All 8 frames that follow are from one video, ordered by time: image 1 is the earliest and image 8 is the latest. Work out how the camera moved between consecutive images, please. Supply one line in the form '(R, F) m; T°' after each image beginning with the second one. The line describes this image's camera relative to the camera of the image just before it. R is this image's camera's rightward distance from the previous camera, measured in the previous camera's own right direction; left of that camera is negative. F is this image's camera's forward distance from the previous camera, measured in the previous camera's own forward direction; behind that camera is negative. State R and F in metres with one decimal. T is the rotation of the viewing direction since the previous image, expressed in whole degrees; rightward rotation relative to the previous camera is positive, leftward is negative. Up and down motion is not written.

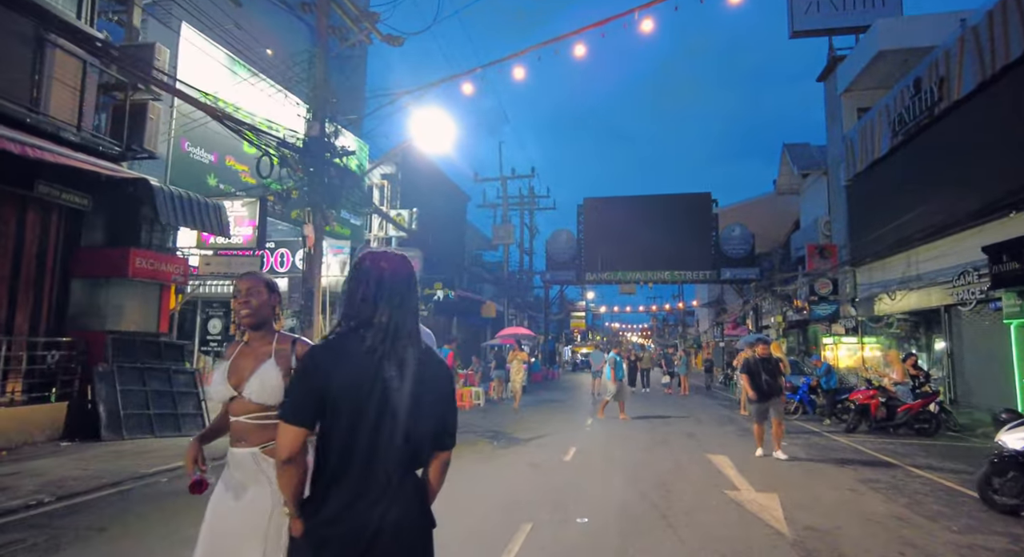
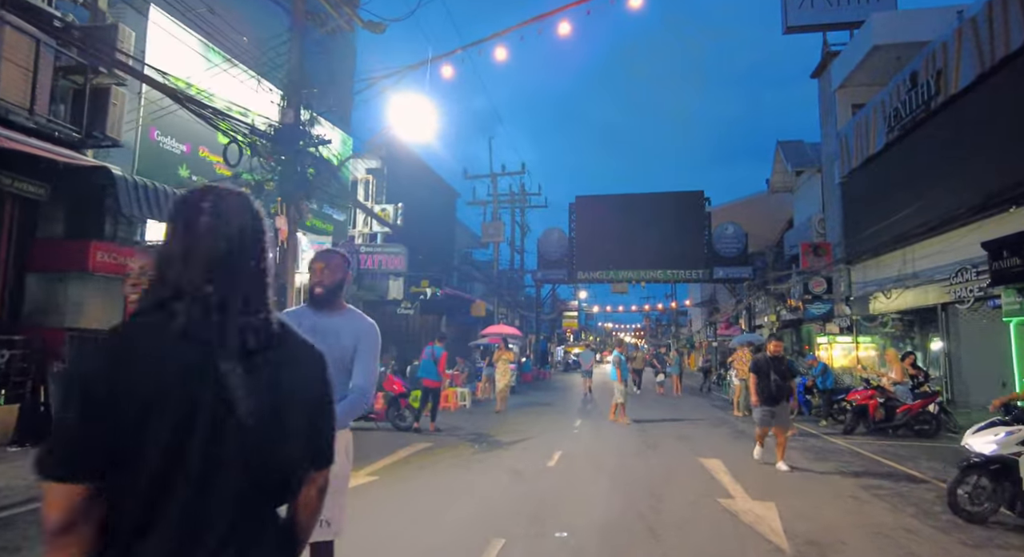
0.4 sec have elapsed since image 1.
(+0.2, +0.5) m; +1°
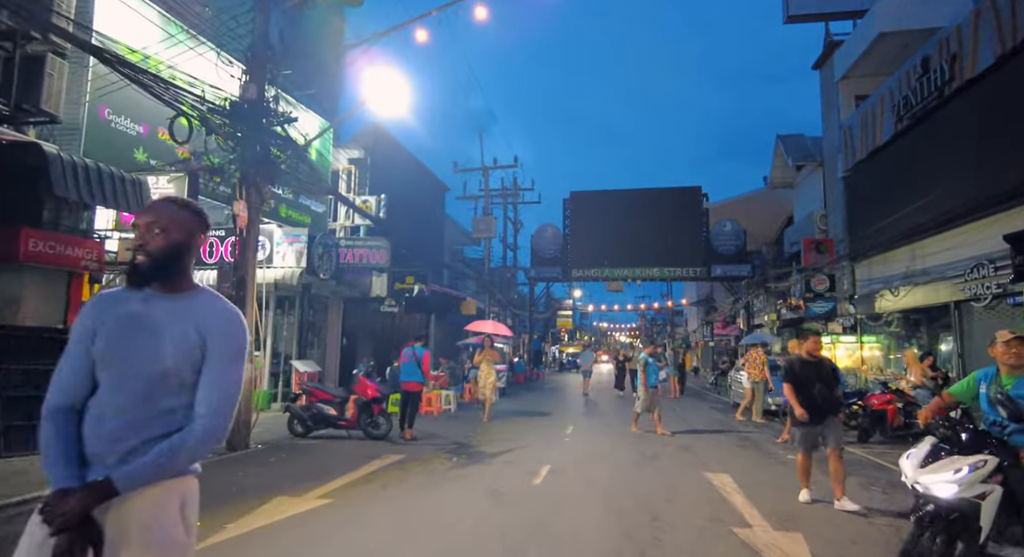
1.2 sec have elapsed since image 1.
(+0.2, +1.0) m; 0°
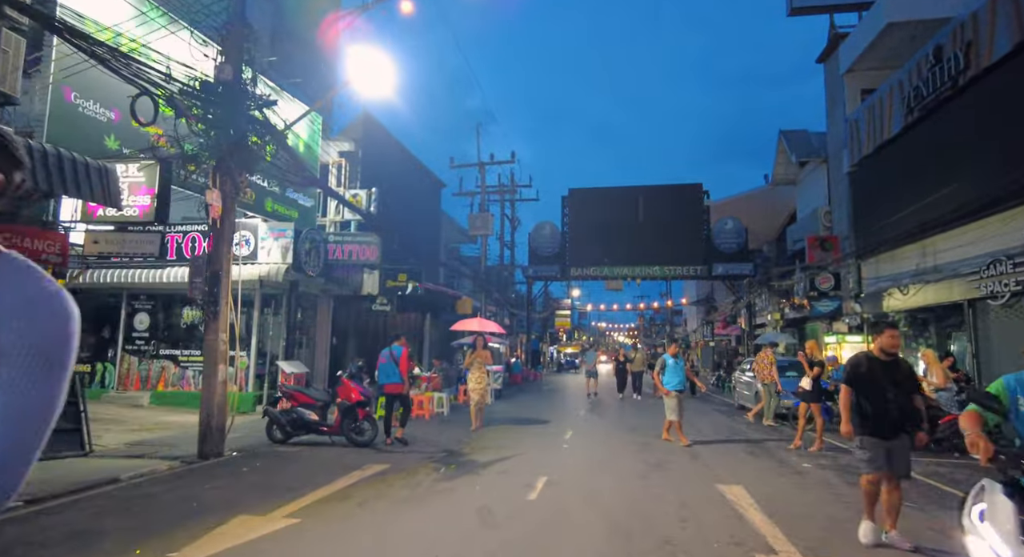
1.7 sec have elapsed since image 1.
(+0.1, +0.6) m; 0°
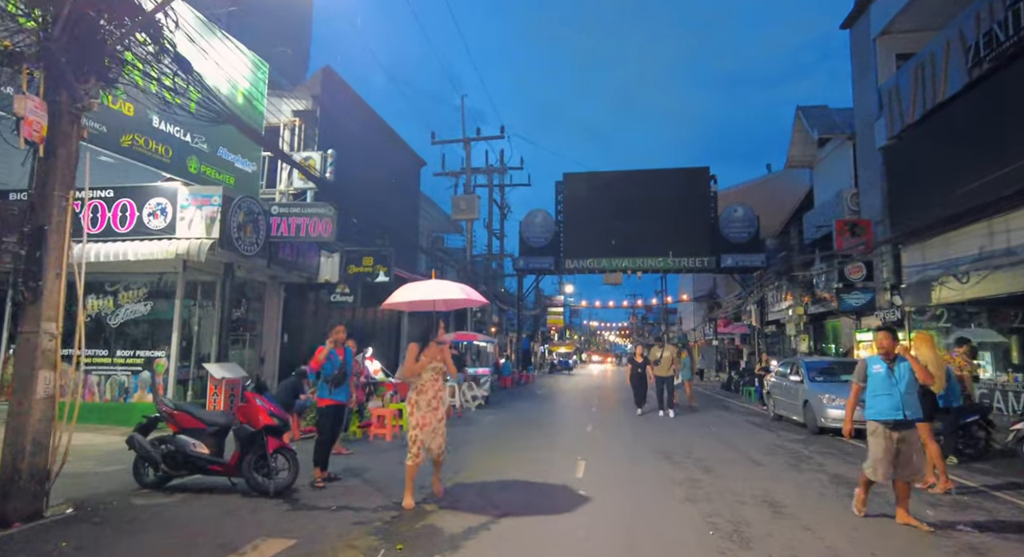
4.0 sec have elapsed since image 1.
(0.0, +3.0) m; +1°
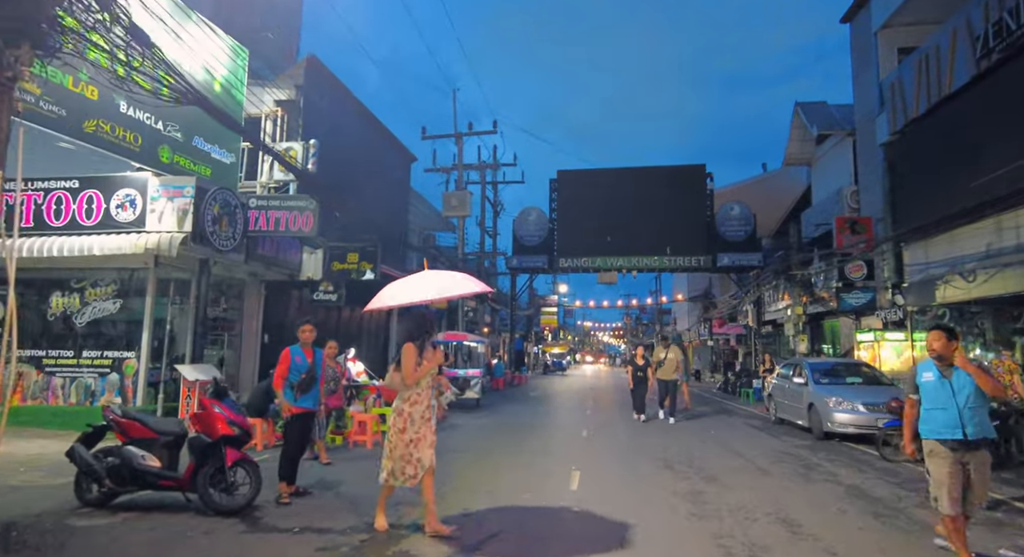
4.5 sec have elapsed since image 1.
(+0.1, +0.6) m; +1°
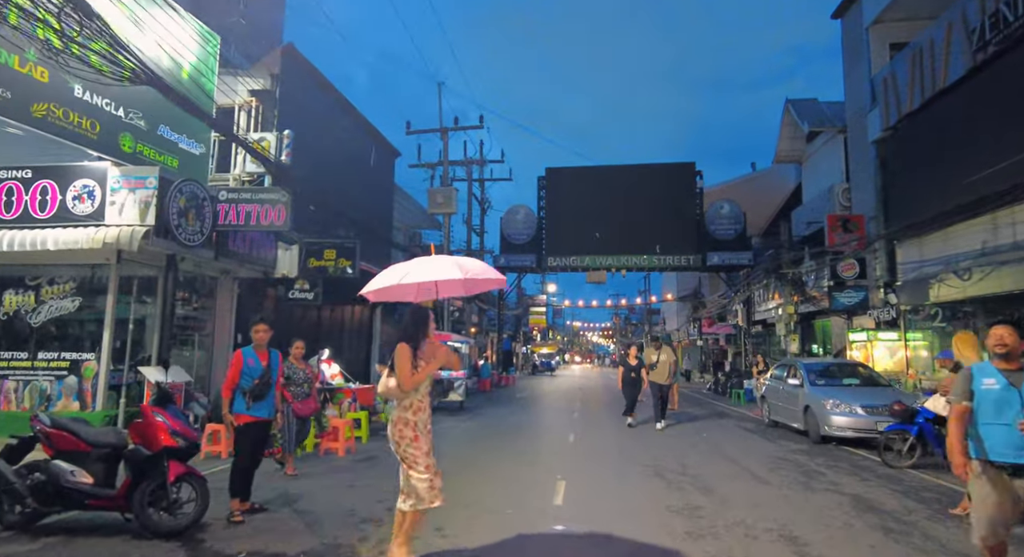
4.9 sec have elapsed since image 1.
(+0.1, +0.5) m; +1°
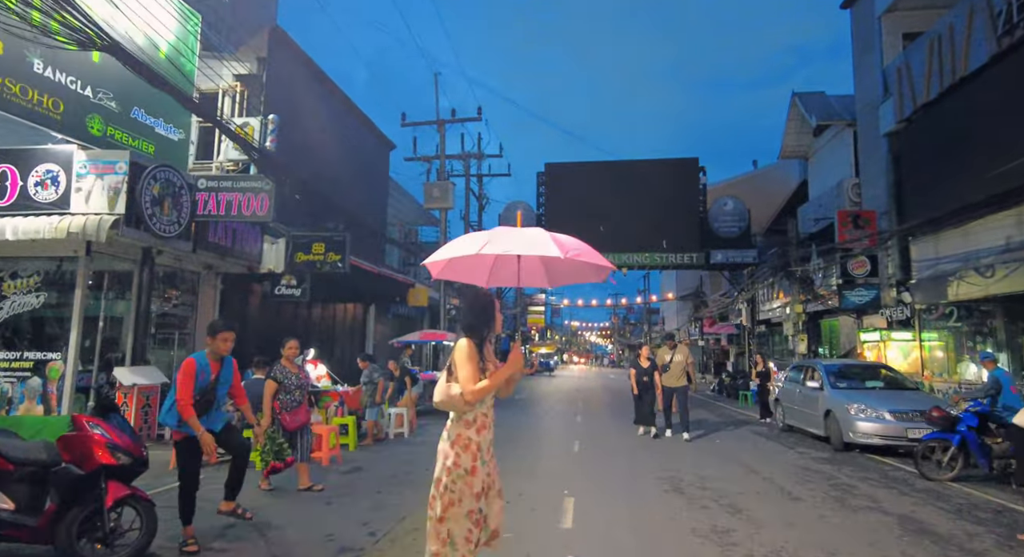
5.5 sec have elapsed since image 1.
(-0.1, +0.7) m; 0°
